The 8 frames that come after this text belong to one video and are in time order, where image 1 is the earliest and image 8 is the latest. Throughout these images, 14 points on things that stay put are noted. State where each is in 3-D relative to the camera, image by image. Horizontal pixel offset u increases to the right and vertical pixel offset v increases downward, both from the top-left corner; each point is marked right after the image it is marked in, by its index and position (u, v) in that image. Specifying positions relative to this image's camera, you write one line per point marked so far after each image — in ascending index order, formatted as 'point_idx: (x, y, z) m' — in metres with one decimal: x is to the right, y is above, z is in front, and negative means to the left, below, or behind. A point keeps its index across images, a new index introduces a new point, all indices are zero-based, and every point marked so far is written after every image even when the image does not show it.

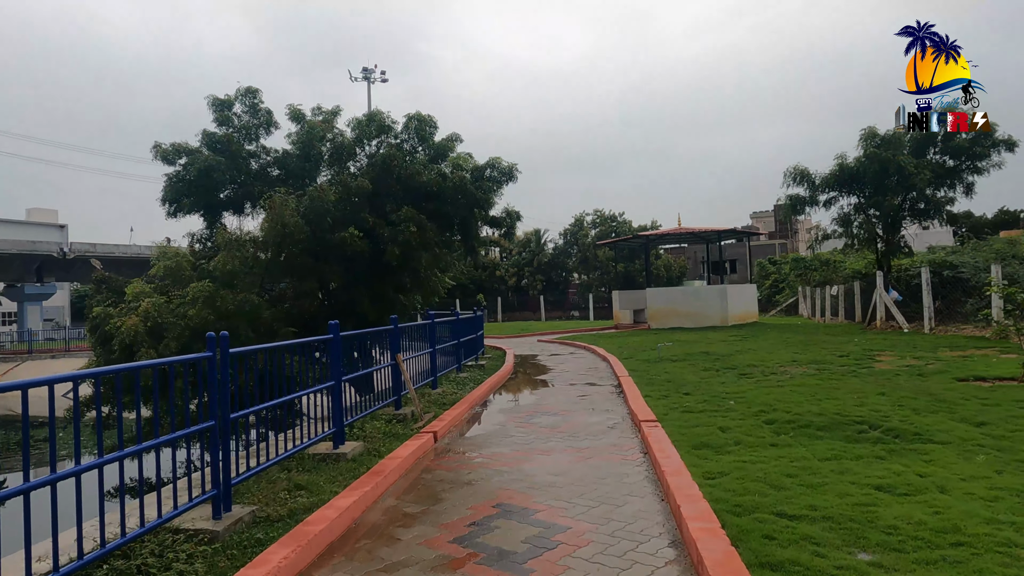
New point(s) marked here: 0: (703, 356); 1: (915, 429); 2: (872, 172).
0: (+3.2, -1.1, +11.0) m
1: (+2.9, -1.0, +4.7) m
2: (+8.3, +2.7, +15.3) m
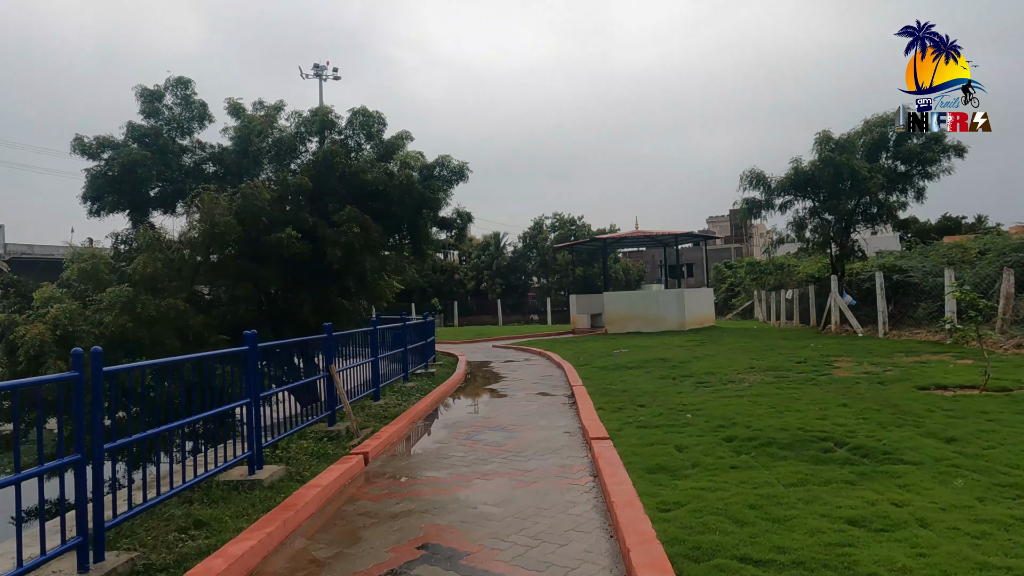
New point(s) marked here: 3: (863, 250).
0: (+2.4, -1.2, +10.7) m
1: (+2.4, -1.0, +4.4) m
2: (+7.2, +2.6, +15.2) m
3: (+9.5, +1.0, +17.9) m
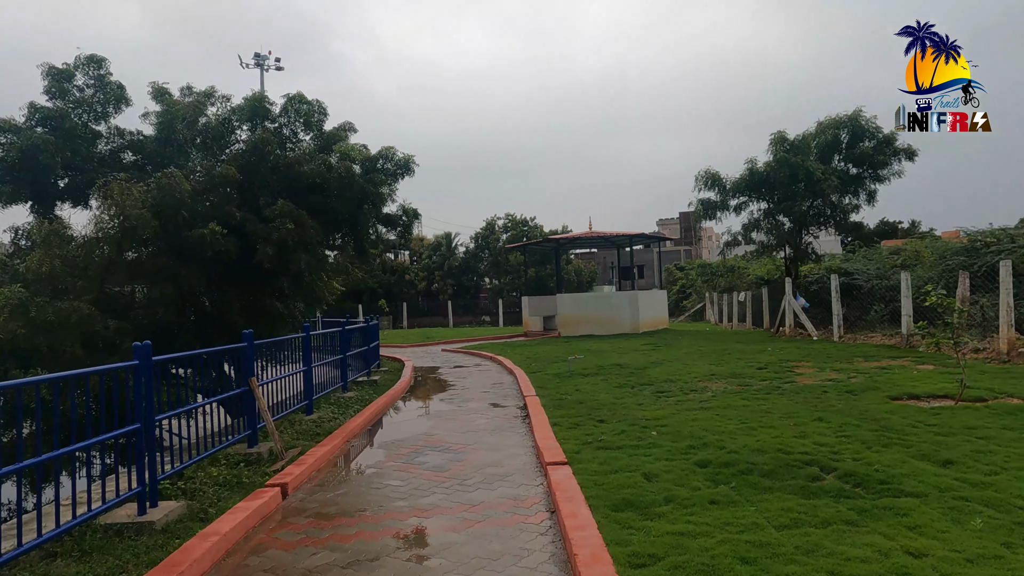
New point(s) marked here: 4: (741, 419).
0: (+1.6, -1.2, +10.2) m
1: (+2.1, -1.1, +3.9) m
2: (+6.1, +2.5, +15.0) m
3: (+8.1, +1.0, +17.9) m
4: (+2.0, -1.1, +5.7) m
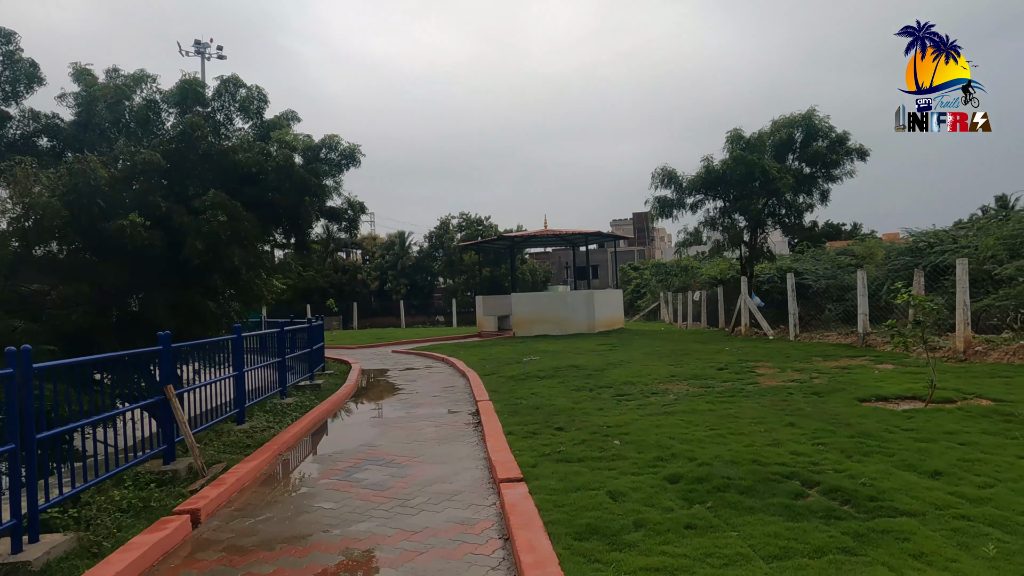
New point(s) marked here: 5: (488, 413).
0: (+0.9, -1.2, +9.7) m
1: (+1.8, -1.0, +3.5) m
2: (+5.1, +2.5, +14.9) m
3: (+6.9, +1.0, +17.9) m
4: (+1.6, -1.1, +5.3) m
5: (-0.2, -1.2, +6.6) m
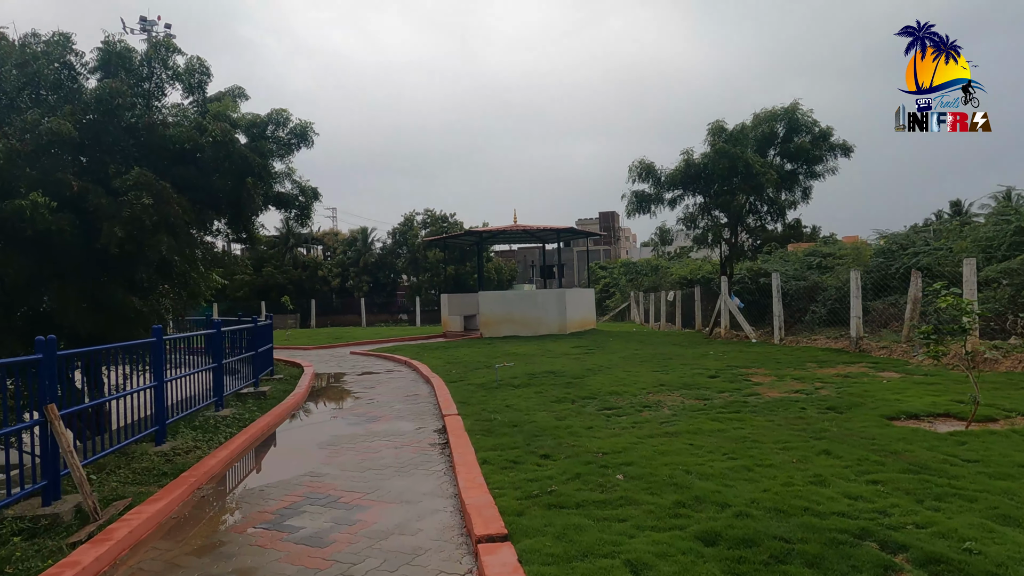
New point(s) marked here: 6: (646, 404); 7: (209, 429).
0: (+0.5, -1.2, +8.8) m
1: (+1.8, -1.0, +2.6) m
2: (+4.5, +2.5, +14.2) m
3: (+6.1, +1.0, +17.3) m
4: (+1.4, -1.1, +4.4) m
5: (-0.5, -1.2, +5.6) m
6: (+1.4, -1.2, +6.8) m
7: (-3.1, -1.5, +6.8) m
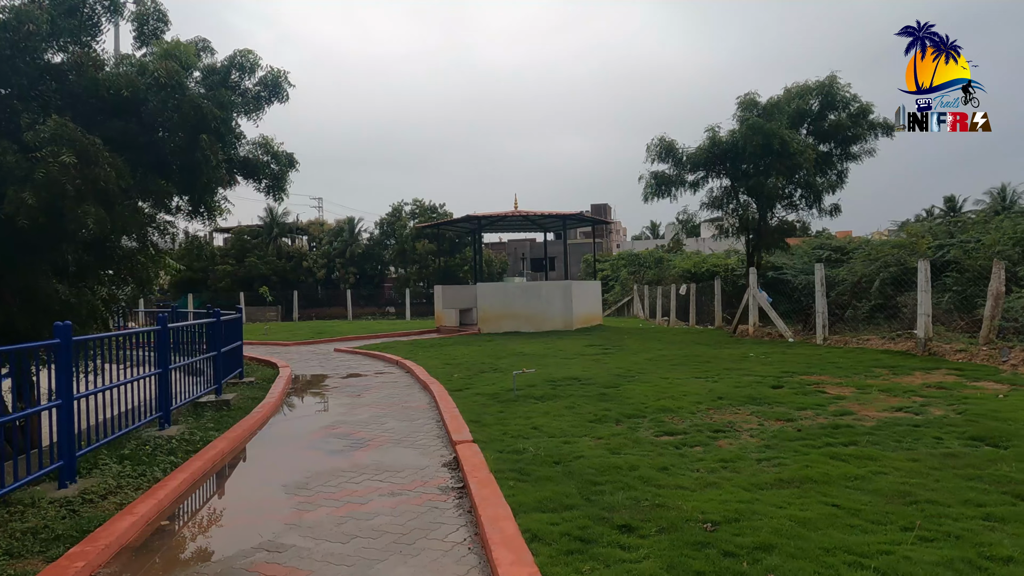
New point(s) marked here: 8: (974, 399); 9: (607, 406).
0: (+0.7, -1.1, +7.2) m
1: (+2.1, -1.0, +1.1) m
2: (+4.6, +2.7, +12.7) m
3: (+6.1, +1.1, +15.8) m
4: (+1.7, -1.0, +2.9) m
5: (-0.2, -1.1, +4.0) m
6: (+1.6, -1.1, +5.3) m
7: (-2.9, -1.3, +5.2) m
8: (+4.2, -1.0, +6.0) m
9: (+0.9, -1.1, +6.2) m
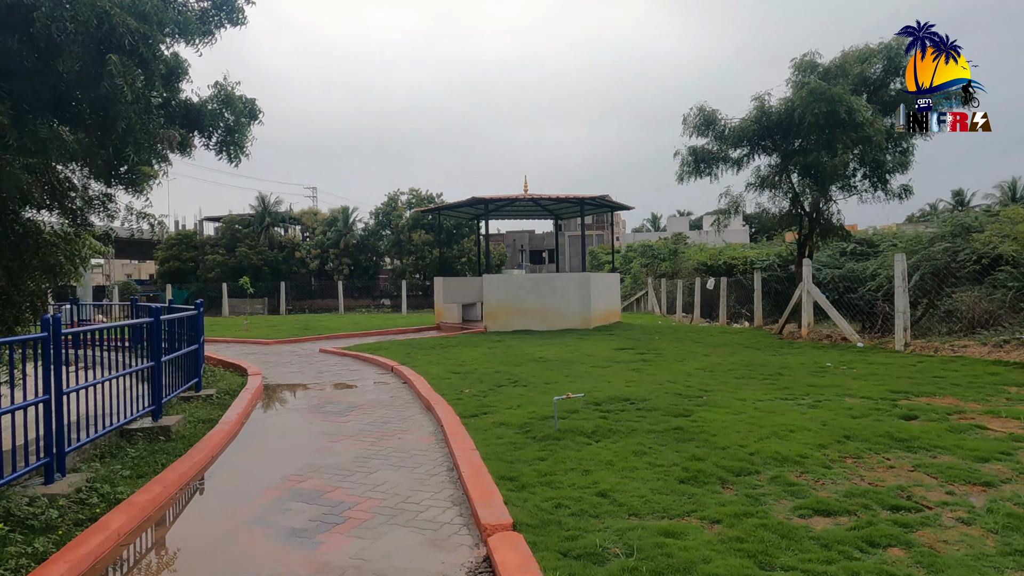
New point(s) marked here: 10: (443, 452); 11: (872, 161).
0: (+1.0, -1.0, +5.4) m
1: (+2.4, -1.0, -0.8) m
2: (+4.9, +2.8, +10.8) m
3: (+6.4, +1.2, +13.9) m
4: (+2.0, -1.0, +1.0) m
5: (+0.1, -1.1, +2.2) m
6: (+1.9, -1.1, +3.4) m
7: (-2.6, -1.3, +3.3) m
8: (+4.5, -1.0, +4.2) m
9: (+1.2, -1.0, +4.3) m
10: (-0.5, -1.2, +5.0) m
11: (+6.1, +2.2, +11.3) m
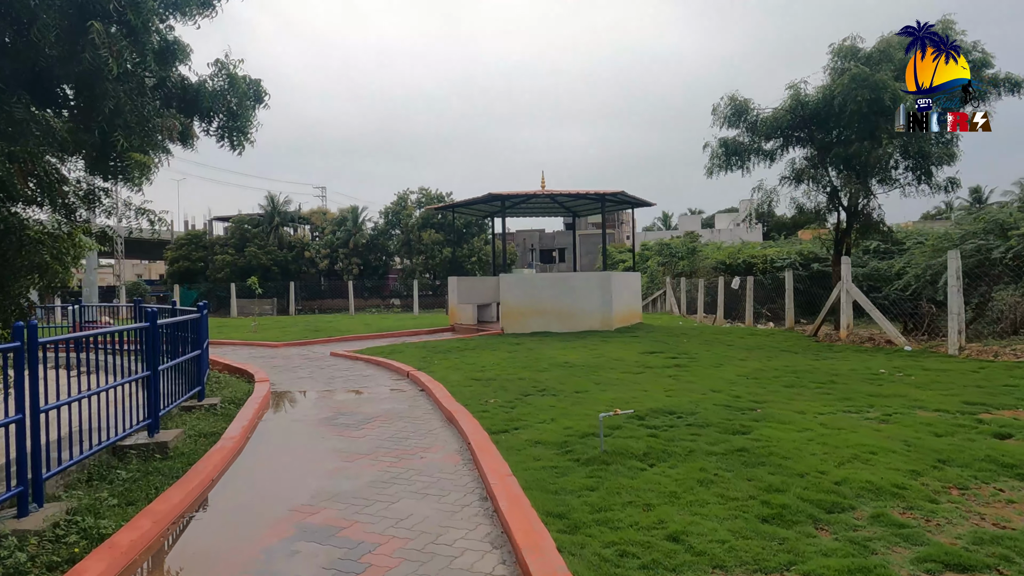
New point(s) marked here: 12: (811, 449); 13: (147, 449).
0: (+1.3, -1.0, +4.7) m
1: (+2.6, -1.0, -1.4) m
2: (+5.2, +2.8, +10.1) m
3: (+6.7, +1.2, +13.2) m
4: (+2.2, -1.0, +0.4) m
5: (+0.3, -1.1, +1.6) m
6: (+2.1, -1.1, +2.8) m
7: (-2.4, -1.3, +2.7) m
8: (+4.7, -1.0, +3.5) m
9: (+1.4, -1.1, +3.7) m
10: (-0.3, -1.2, +4.4) m
11: (+6.4, +2.2, +10.7) m
12: (+1.9, -1.0, +4.3) m
13: (-2.9, -1.3, +5.3) m
